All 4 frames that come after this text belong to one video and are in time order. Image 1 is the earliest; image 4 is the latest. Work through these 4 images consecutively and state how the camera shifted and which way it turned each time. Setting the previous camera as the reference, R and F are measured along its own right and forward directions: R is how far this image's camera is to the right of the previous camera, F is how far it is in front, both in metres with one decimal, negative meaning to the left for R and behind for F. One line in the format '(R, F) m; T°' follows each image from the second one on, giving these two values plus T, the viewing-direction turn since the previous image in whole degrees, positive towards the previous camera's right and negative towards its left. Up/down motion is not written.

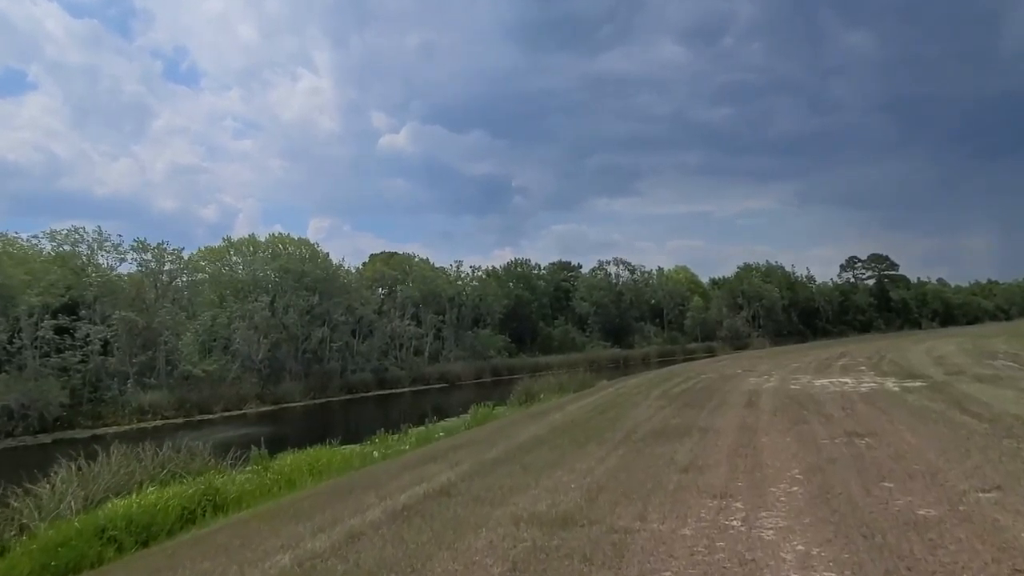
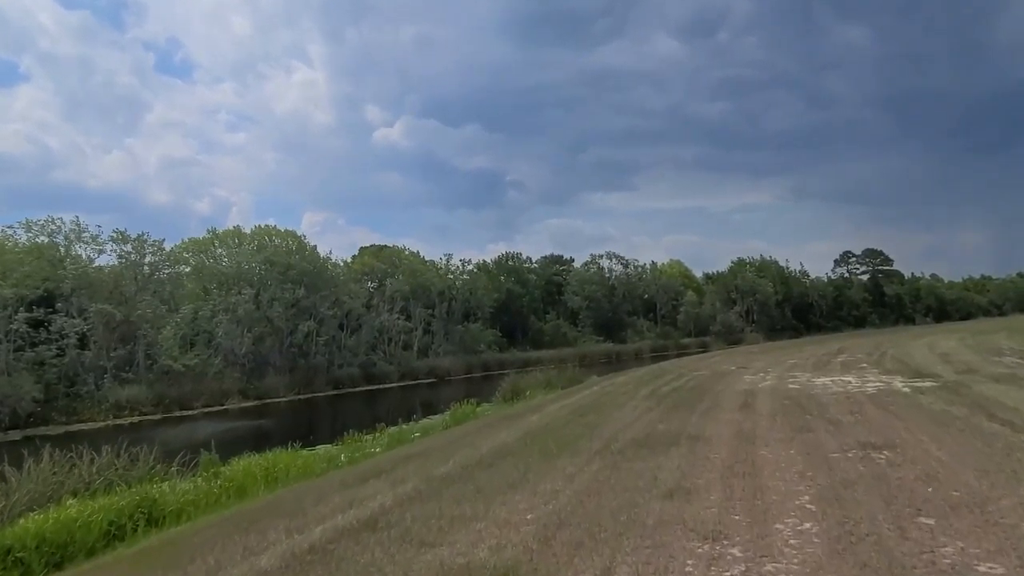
(+0.5, +1.7) m; 0°
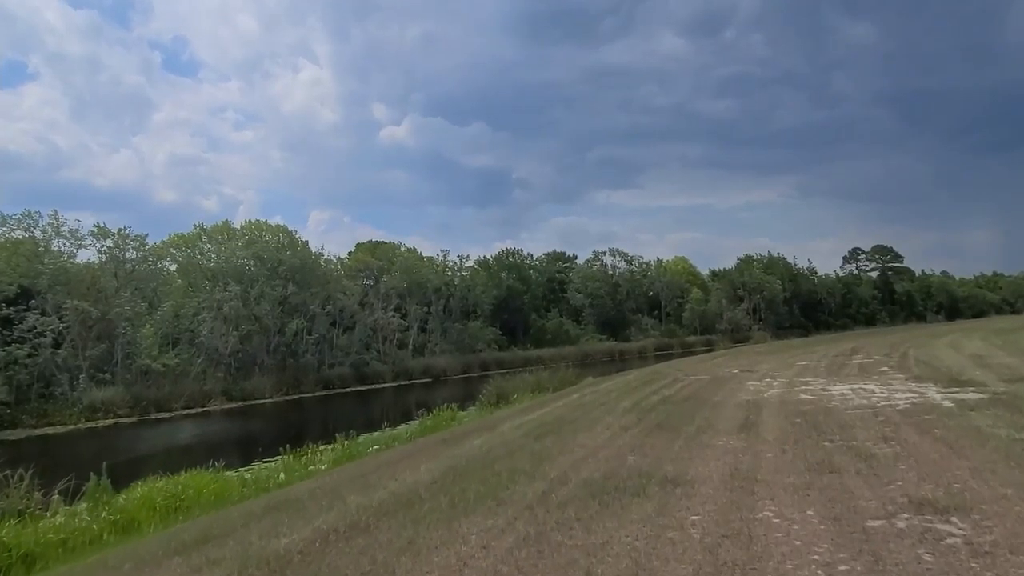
(+1.1, +3.1) m; -1°
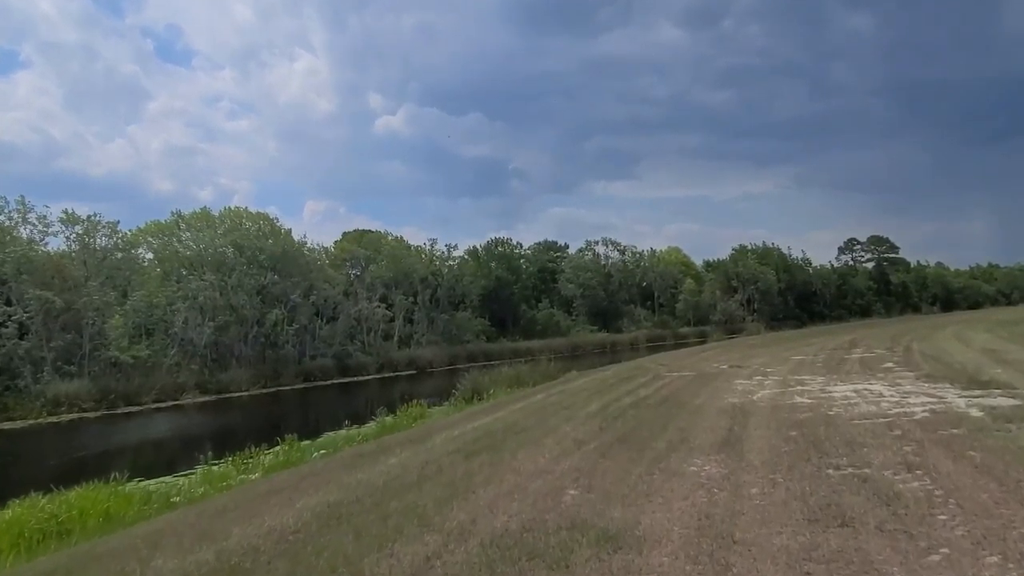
(+0.9, +2.4) m; 0°
